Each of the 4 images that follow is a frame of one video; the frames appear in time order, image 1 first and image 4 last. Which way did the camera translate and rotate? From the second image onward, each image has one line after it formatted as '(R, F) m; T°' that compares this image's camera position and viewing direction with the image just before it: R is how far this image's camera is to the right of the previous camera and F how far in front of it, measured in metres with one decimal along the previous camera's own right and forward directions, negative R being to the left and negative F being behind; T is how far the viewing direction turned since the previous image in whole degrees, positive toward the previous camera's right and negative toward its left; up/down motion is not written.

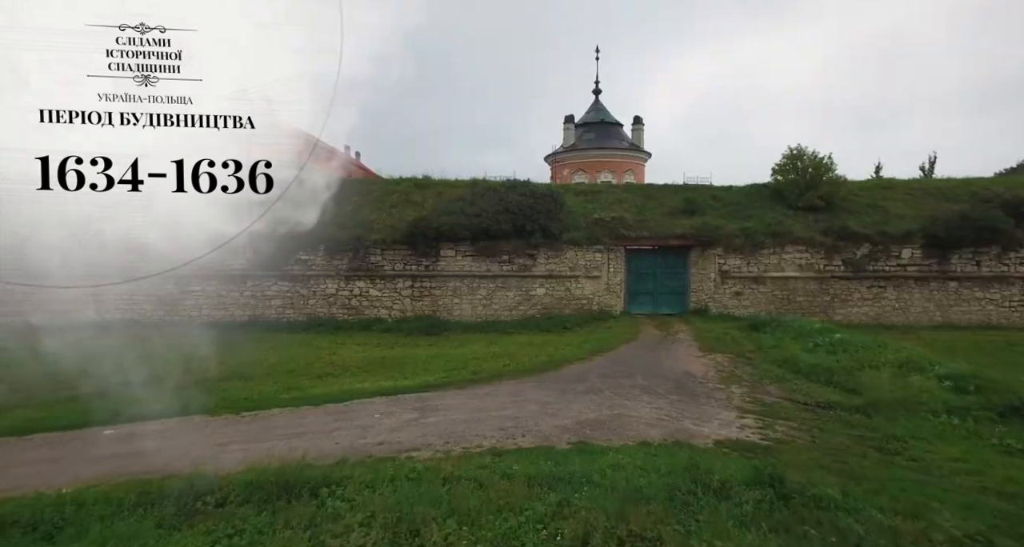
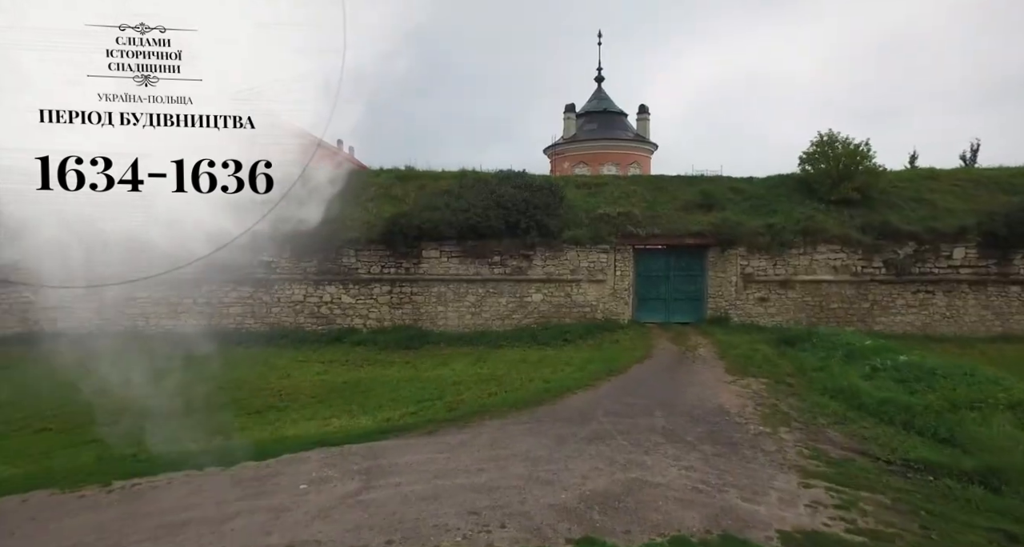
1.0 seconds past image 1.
(+0.2, +1.9) m; 0°
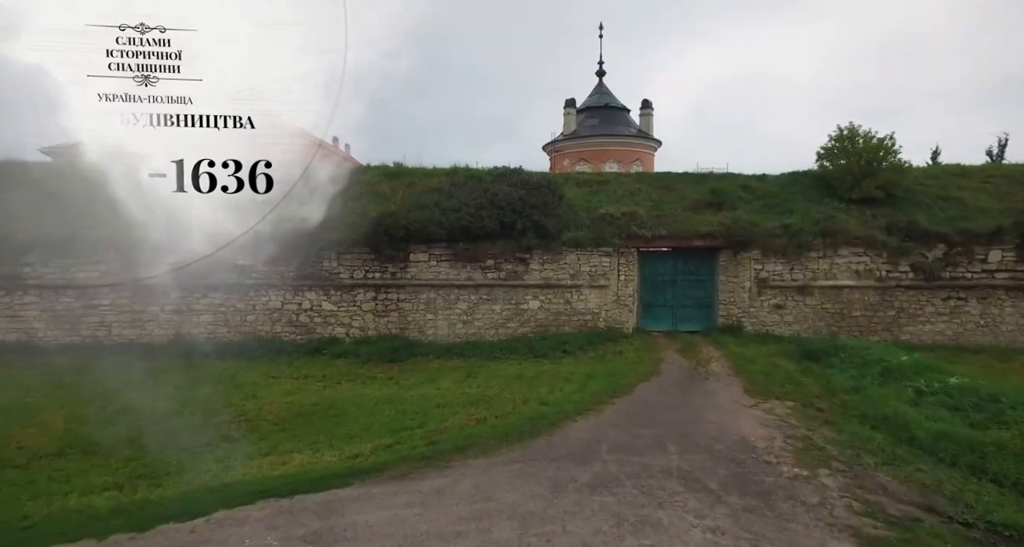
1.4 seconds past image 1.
(+0.1, +1.1) m; 0°
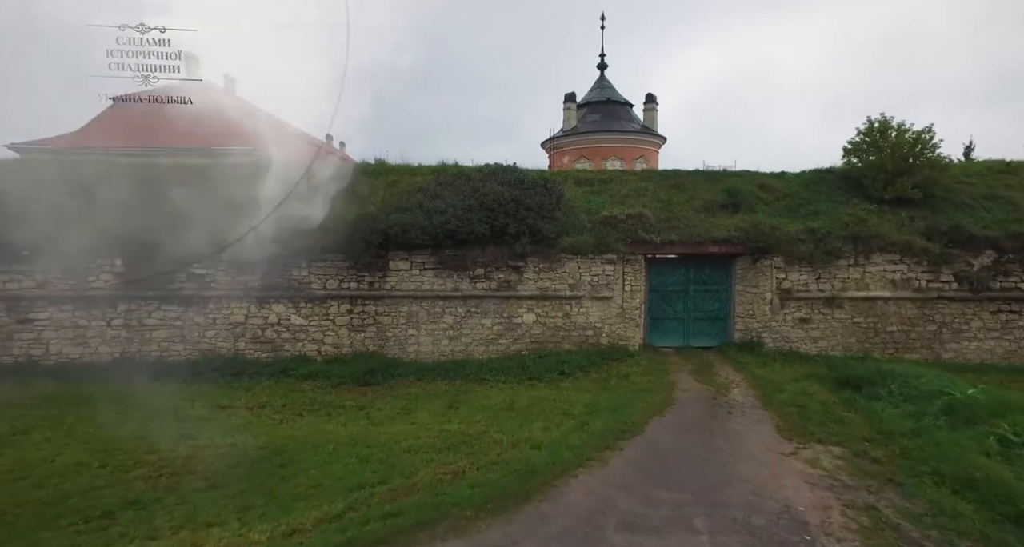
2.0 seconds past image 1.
(+0.2, +1.4) m; 0°
